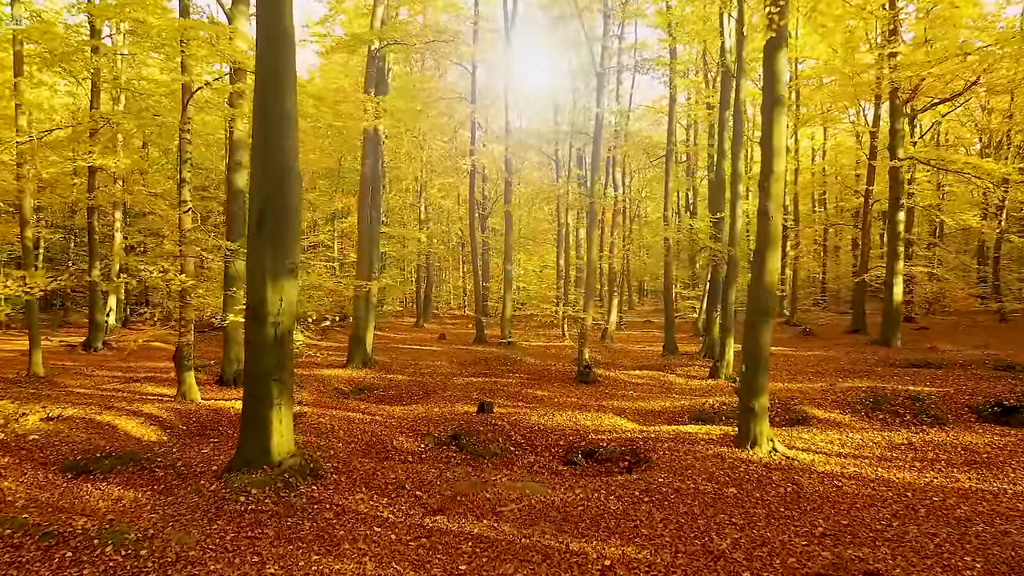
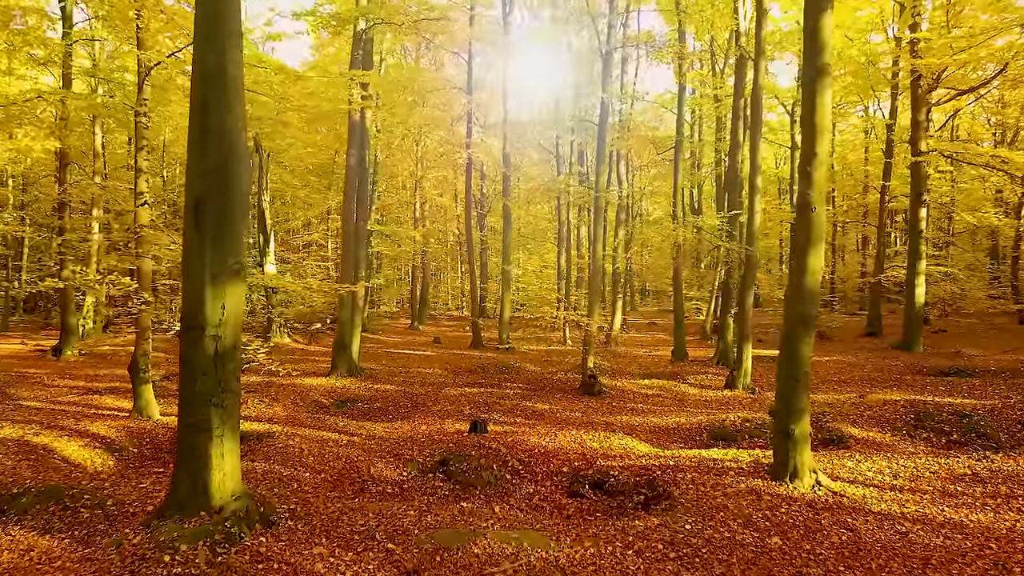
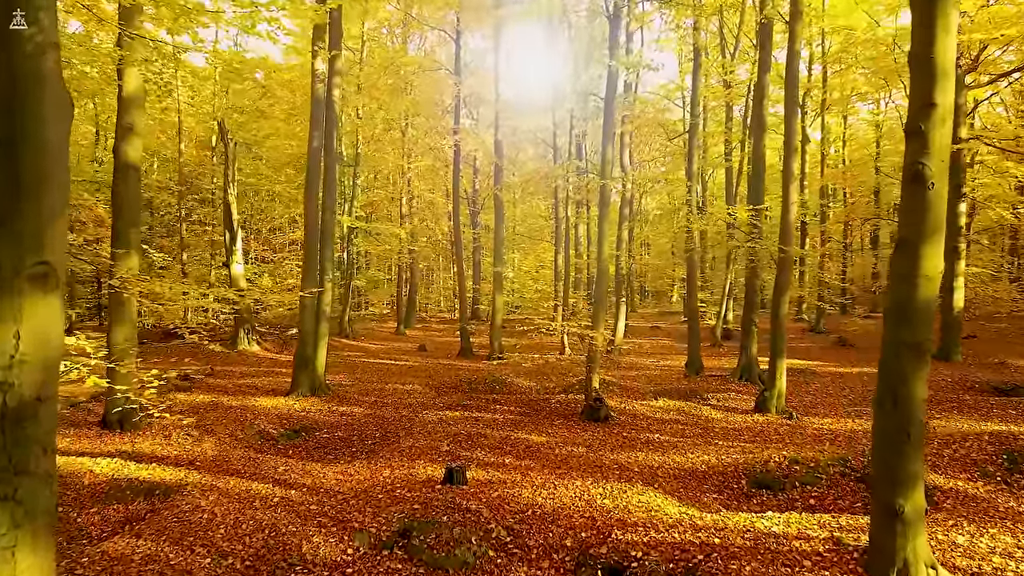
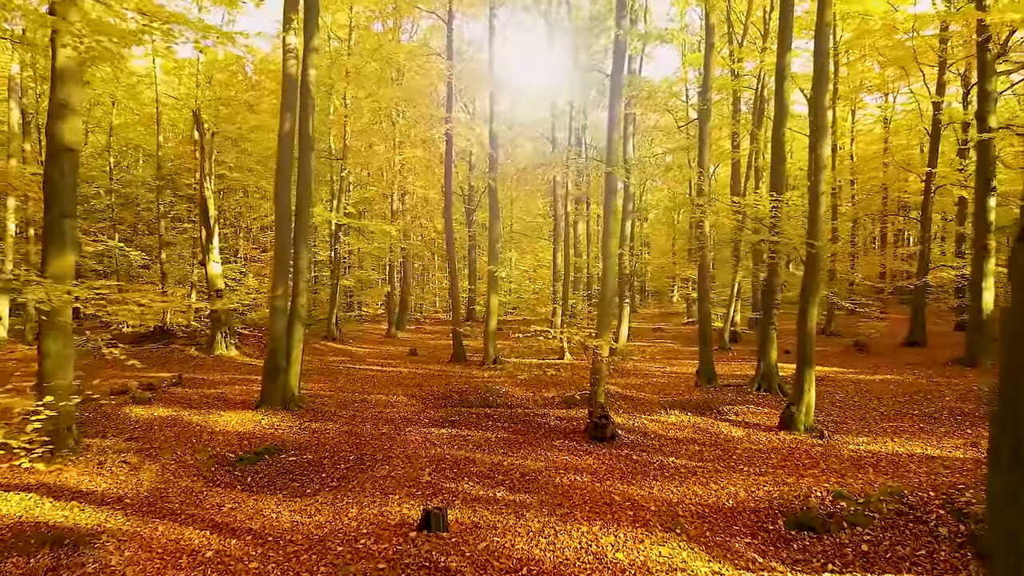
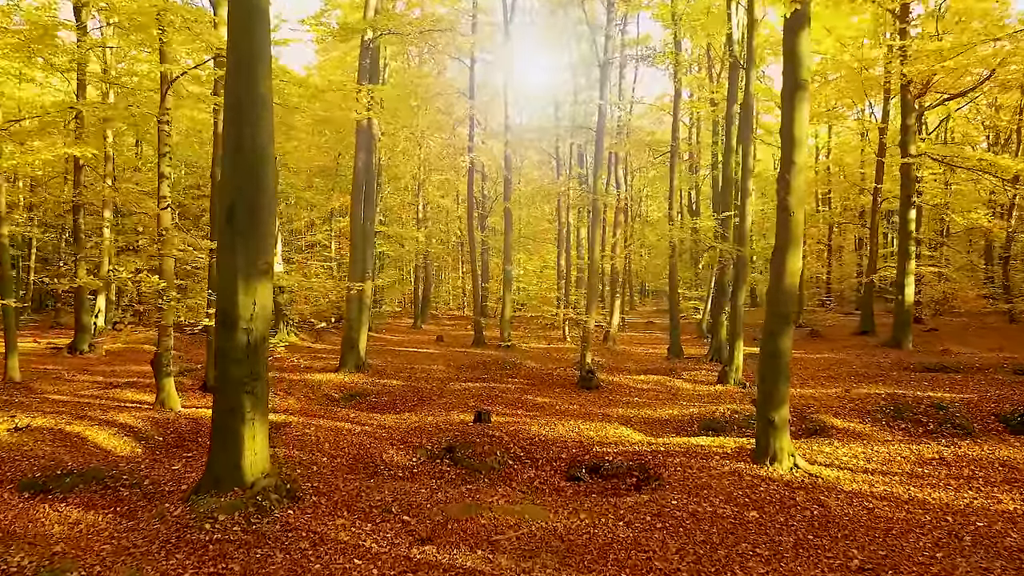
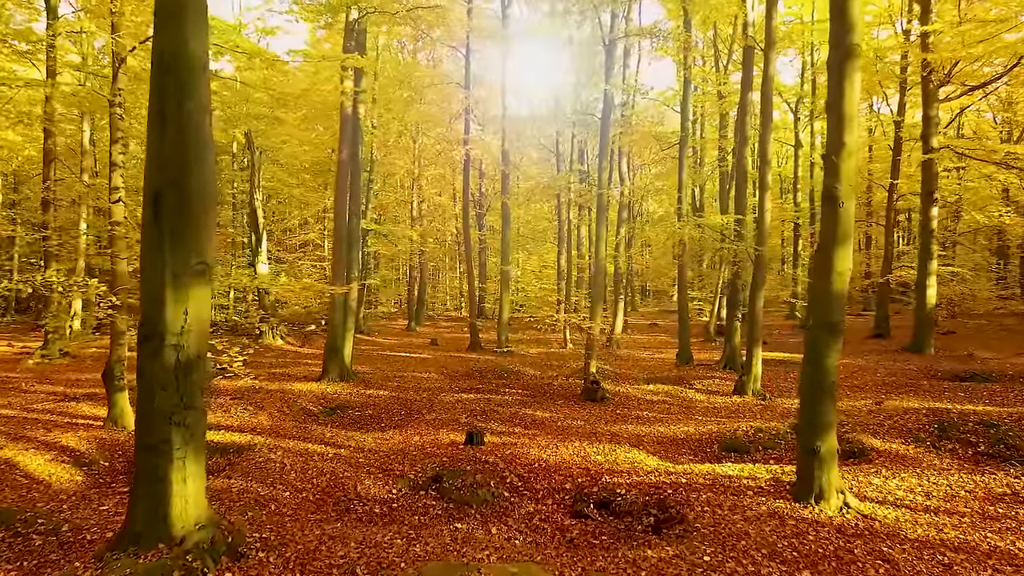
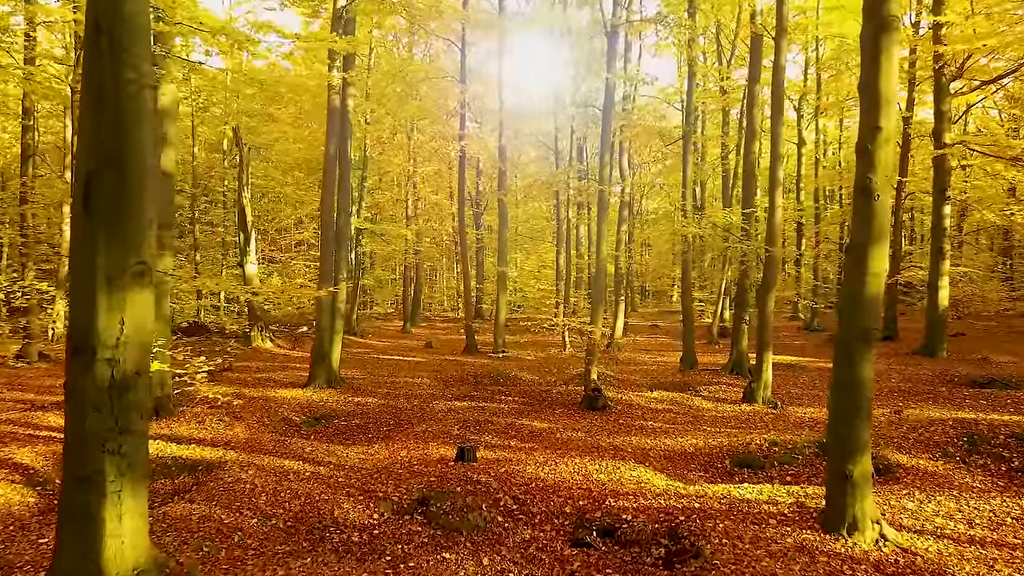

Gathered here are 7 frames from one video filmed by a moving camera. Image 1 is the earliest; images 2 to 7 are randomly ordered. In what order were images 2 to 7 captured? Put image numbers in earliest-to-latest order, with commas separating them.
5, 2, 6, 7, 3, 4
